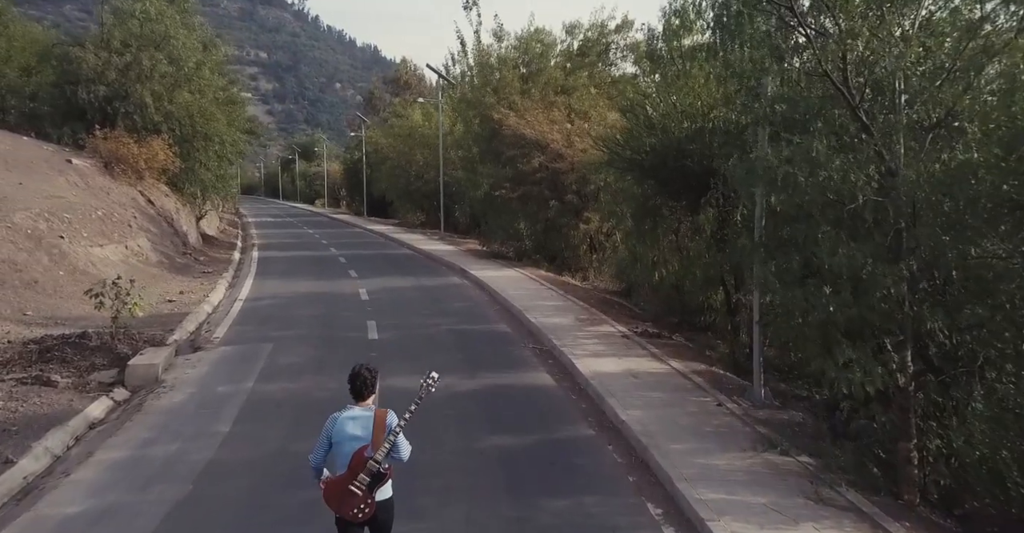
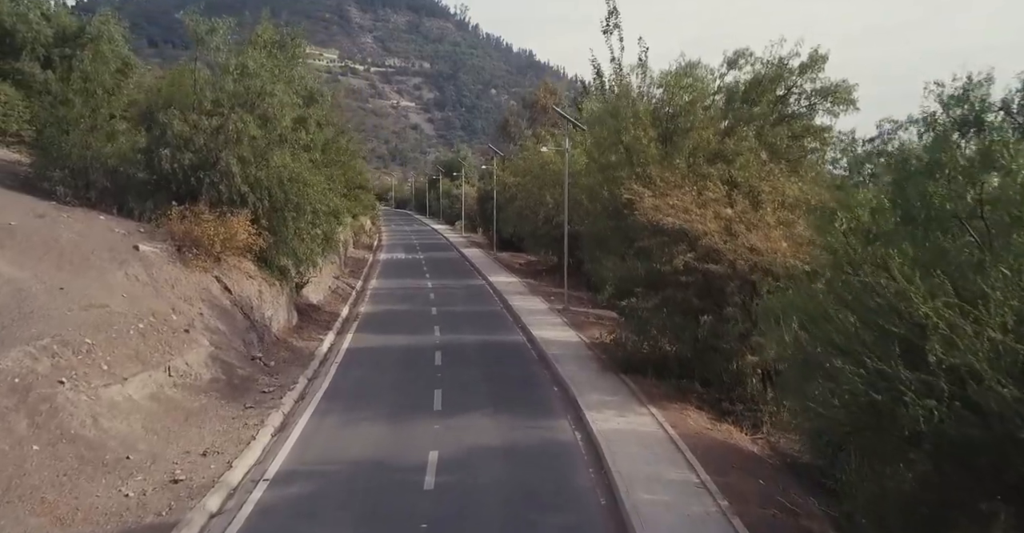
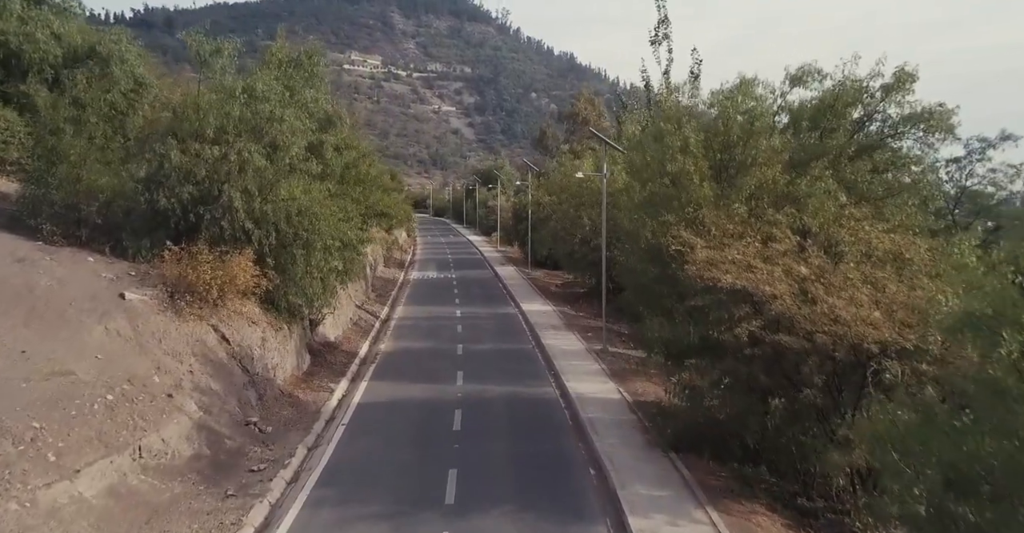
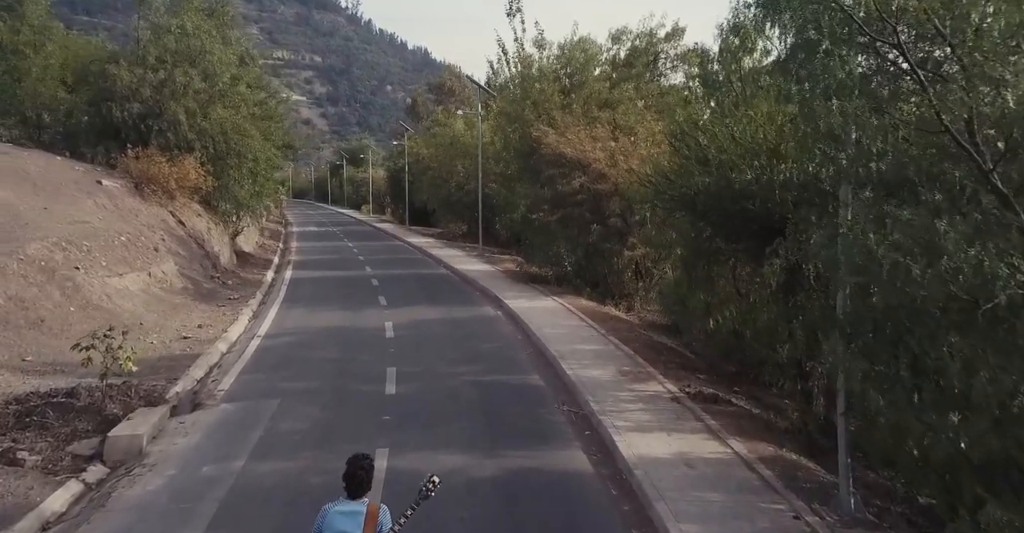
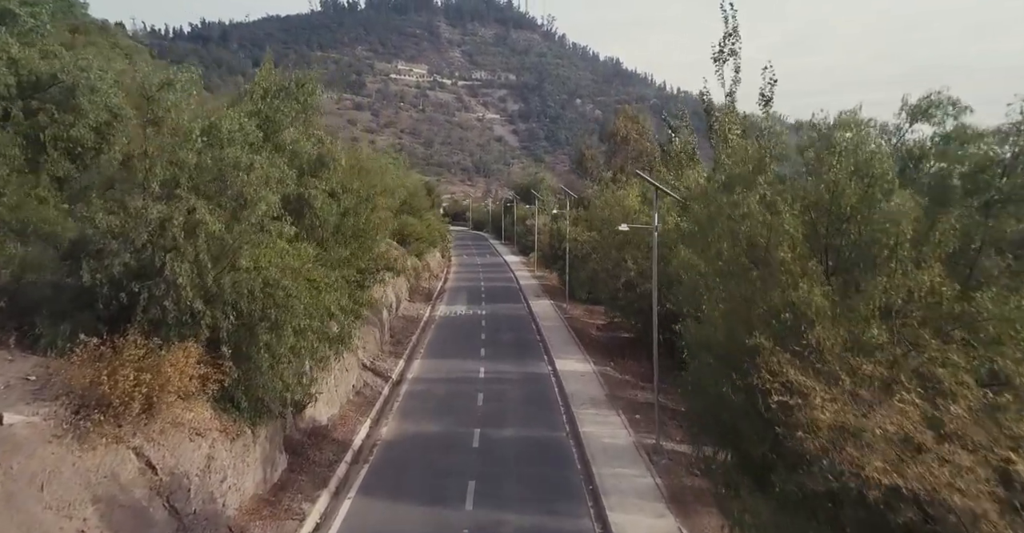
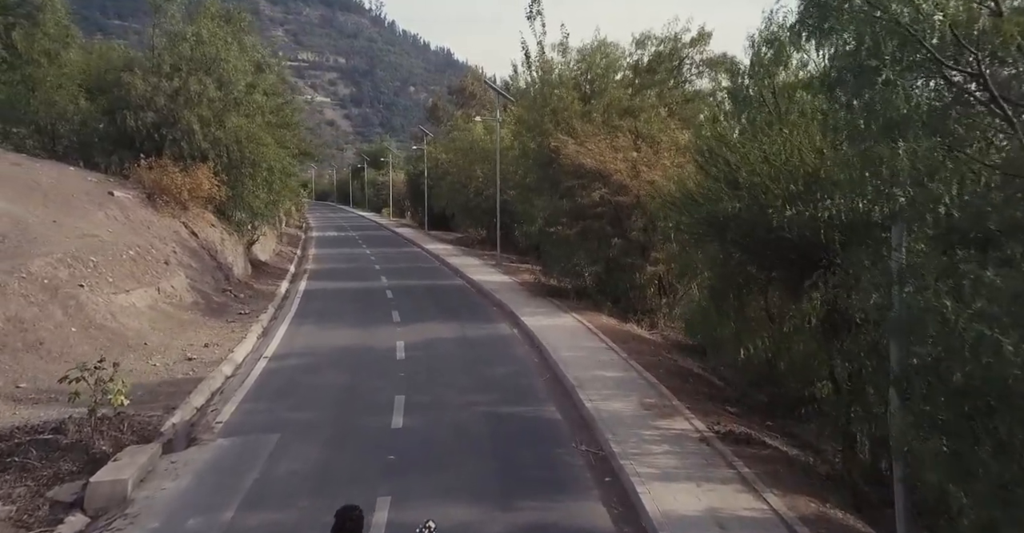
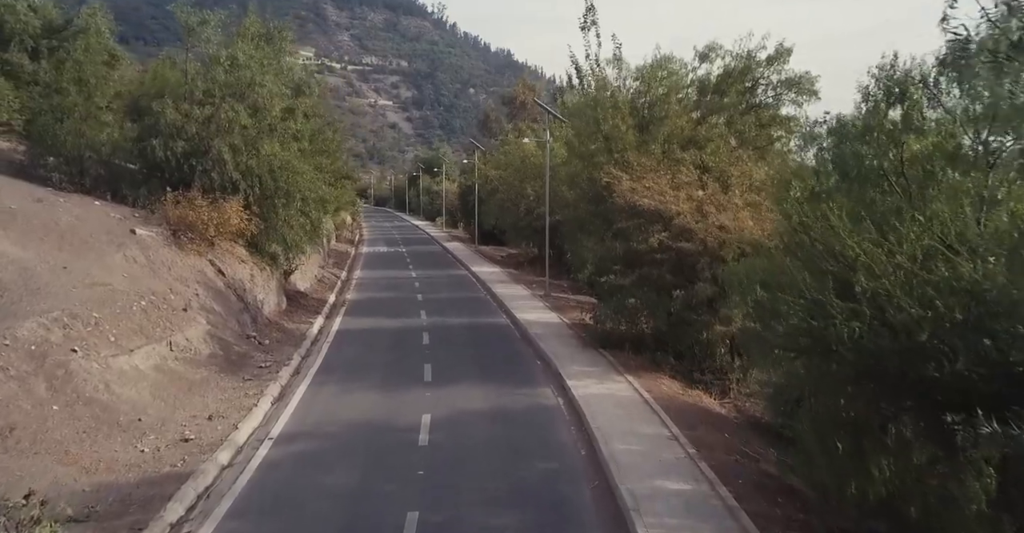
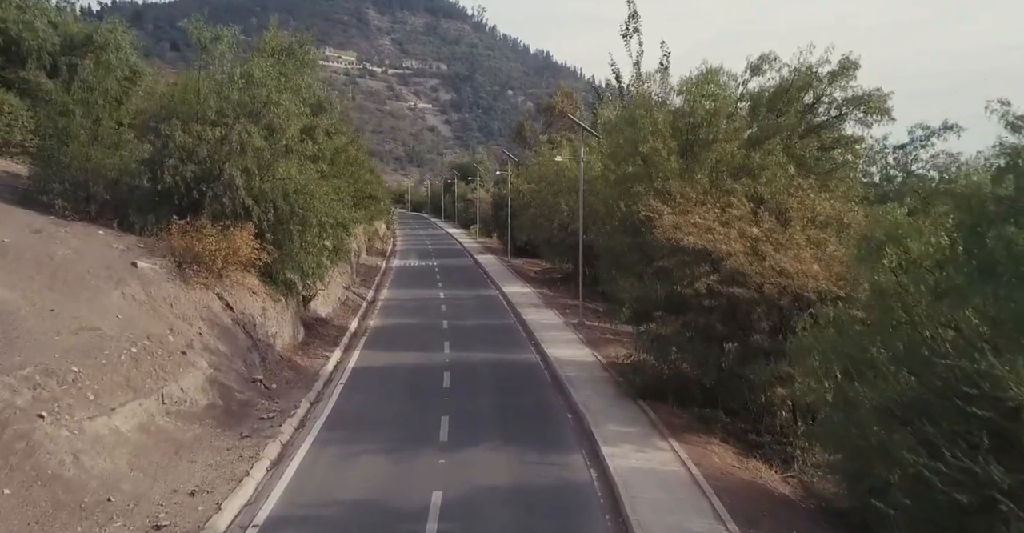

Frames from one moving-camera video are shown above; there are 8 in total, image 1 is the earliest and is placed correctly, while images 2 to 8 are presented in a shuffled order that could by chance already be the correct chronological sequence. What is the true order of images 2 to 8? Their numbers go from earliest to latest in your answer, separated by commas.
4, 6, 7, 2, 8, 3, 5
